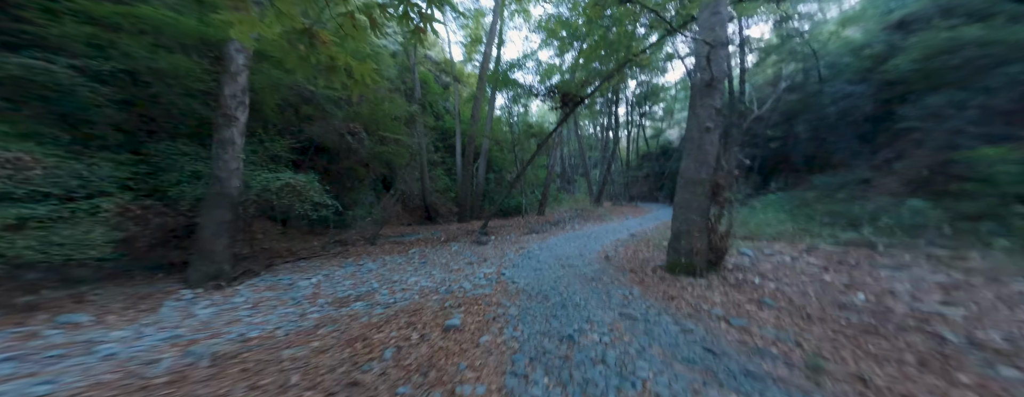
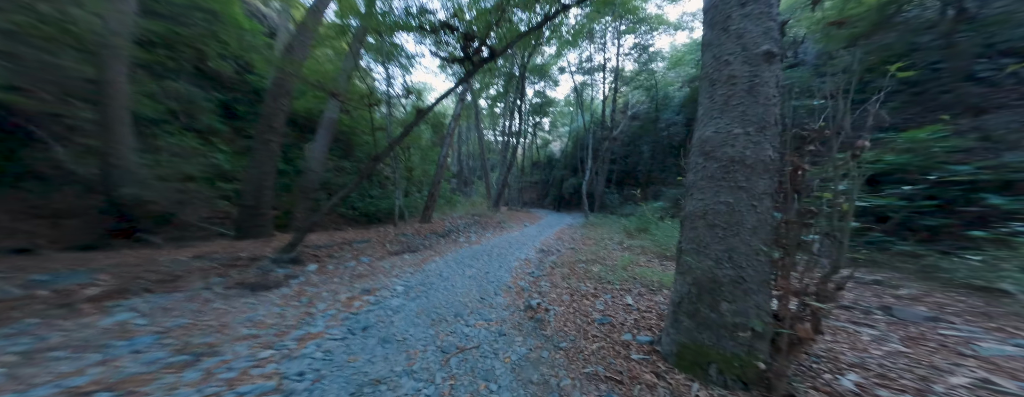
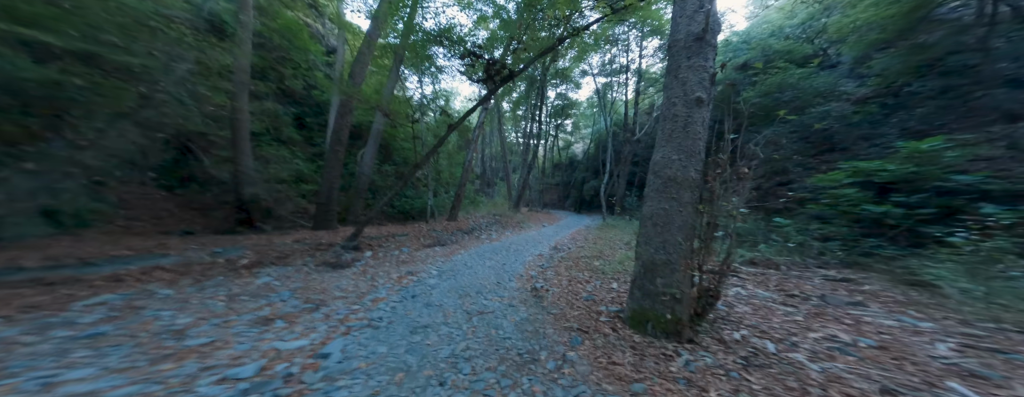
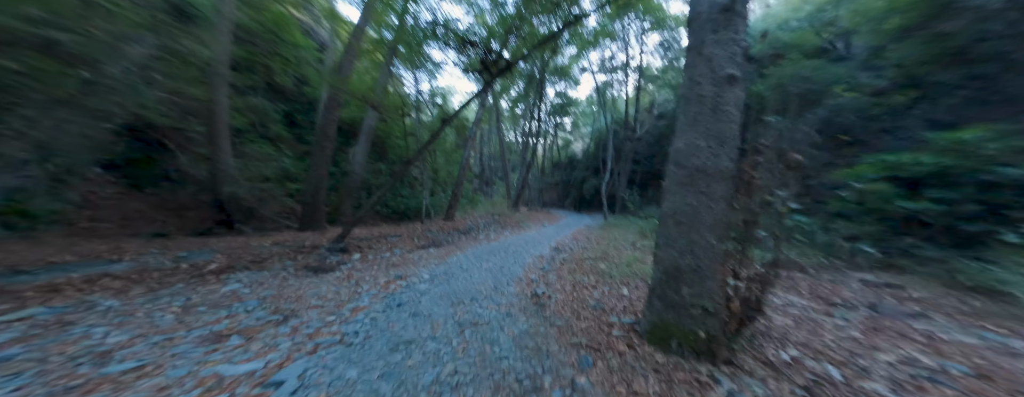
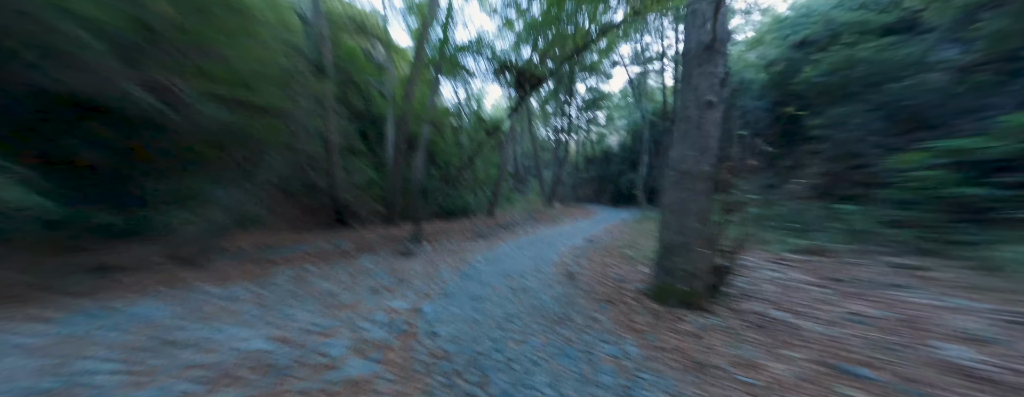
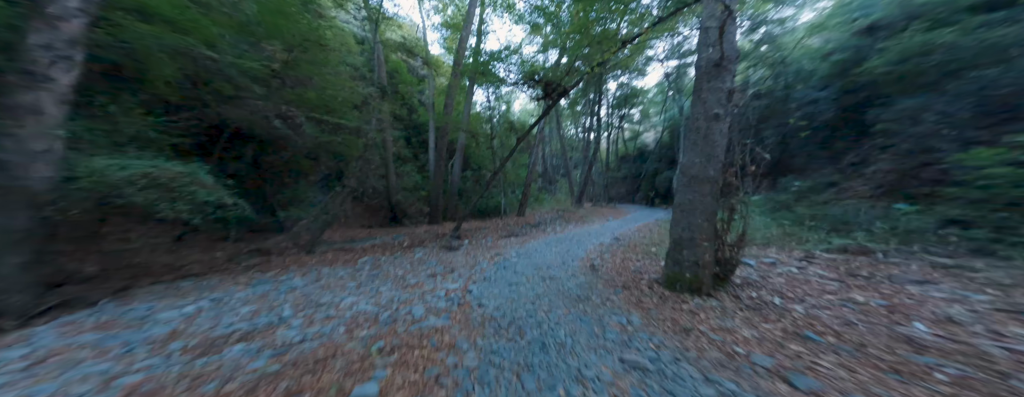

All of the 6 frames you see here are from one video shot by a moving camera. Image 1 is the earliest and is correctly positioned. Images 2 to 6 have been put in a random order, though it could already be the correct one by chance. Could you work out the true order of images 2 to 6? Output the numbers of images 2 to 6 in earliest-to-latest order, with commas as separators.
6, 5, 3, 4, 2
